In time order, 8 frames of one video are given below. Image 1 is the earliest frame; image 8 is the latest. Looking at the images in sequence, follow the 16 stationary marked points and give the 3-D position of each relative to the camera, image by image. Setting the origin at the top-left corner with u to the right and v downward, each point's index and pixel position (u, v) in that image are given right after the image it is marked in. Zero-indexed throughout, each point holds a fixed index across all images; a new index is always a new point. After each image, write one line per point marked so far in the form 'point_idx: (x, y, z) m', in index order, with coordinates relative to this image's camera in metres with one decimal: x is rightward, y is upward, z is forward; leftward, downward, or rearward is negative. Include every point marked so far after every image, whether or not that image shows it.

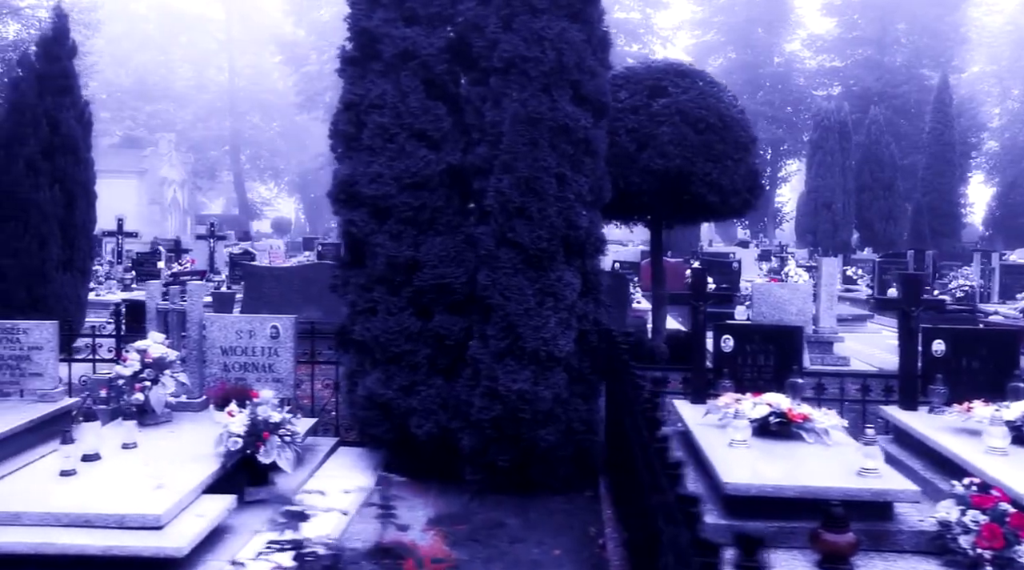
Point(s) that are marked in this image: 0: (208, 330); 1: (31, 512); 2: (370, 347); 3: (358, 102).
0: (-2.4, -0.4, +7.3) m
1: (-2.6, -1.2, +4.9) m
2: (-1.0, -0.5, +6.8) m
3: (-1.2, +1.4, +7.0) m
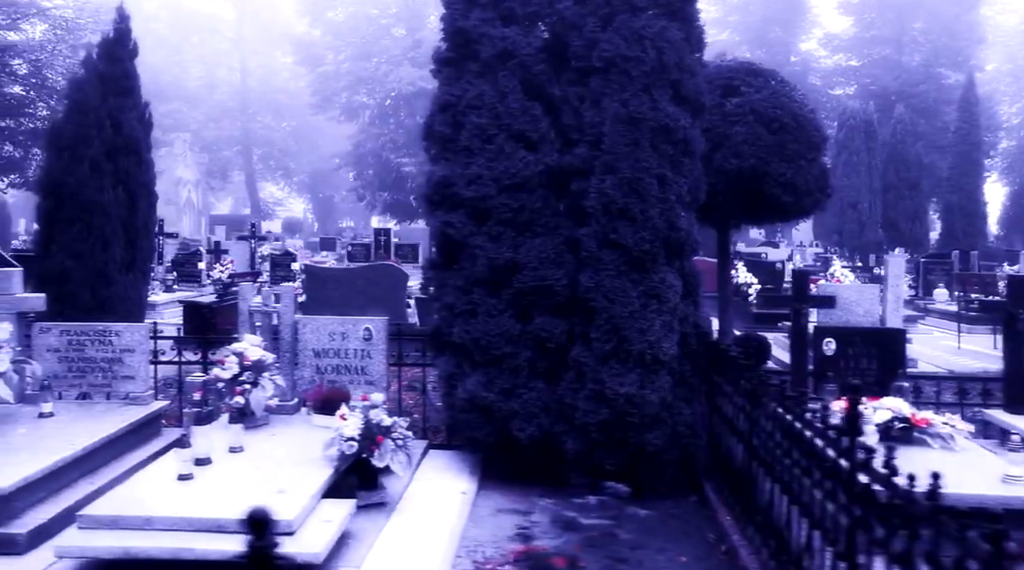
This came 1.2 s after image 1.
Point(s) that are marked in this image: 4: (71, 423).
0: (-1.7, -0.4, +7.3) m
1: (-1.9, -1.2, +4.9) m
2: (-0.3, -0.5, +6.7) m
3: (-0.4, +1.4, +6.9) m
4: (-3.2, -1.0, +6.6) m
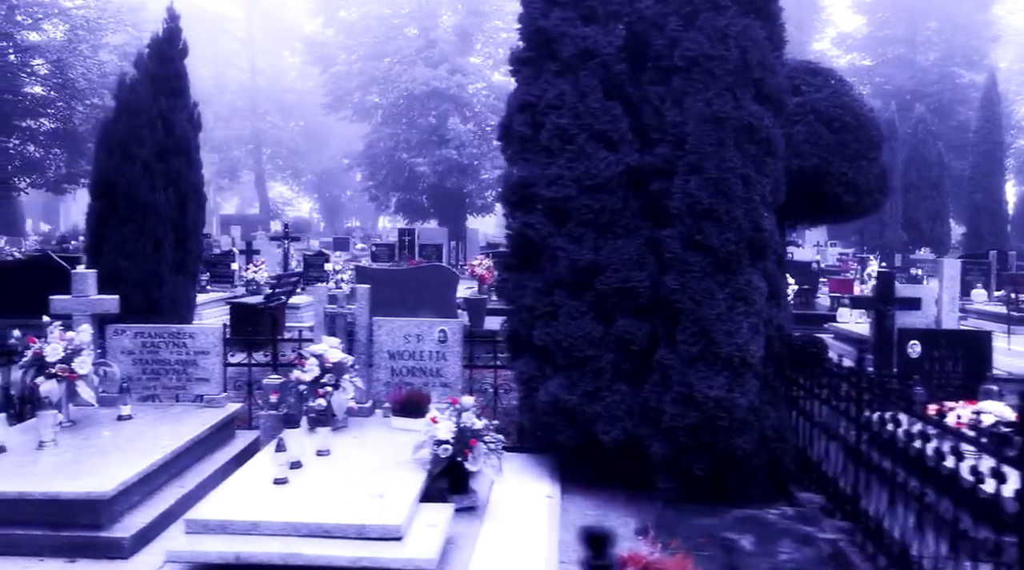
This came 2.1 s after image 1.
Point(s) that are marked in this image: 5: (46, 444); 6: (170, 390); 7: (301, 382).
0: (-1.1, -0.4, +7.2) m
1: (-1.3, -1.3, +4.8) m
2: (+0.3, -0.5, +6.7) m
3: (+0.2, +1.4, +6.9) m
4: (-2.6, -1.0, +6.5) m
5: (-3.0, -1.0, +5.9) m
6: (-2.7, -0.8, +7.2) m
7: (-1.5, -0.7, +6.5) m
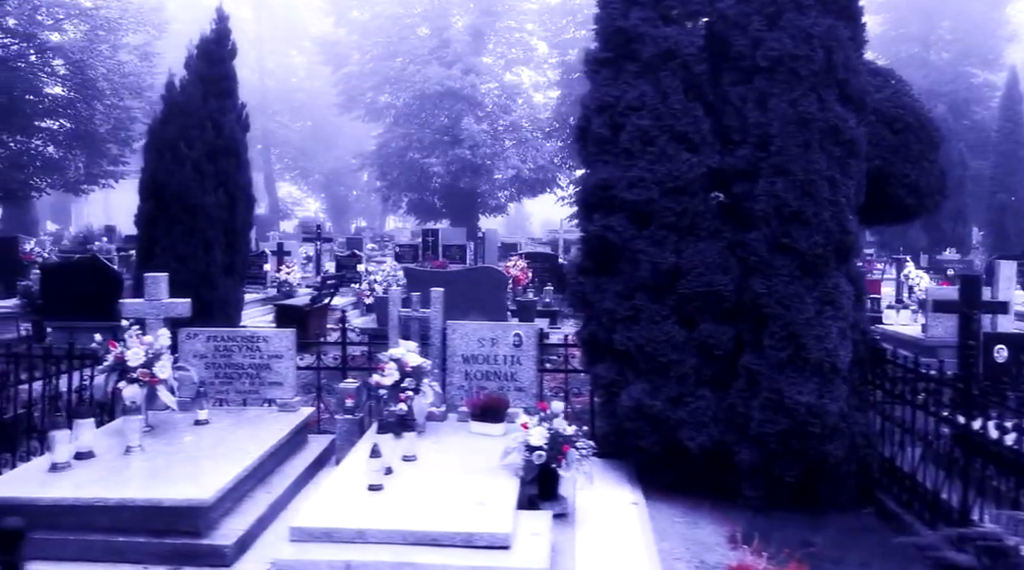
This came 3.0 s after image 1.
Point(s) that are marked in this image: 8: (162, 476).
0: (-0.5, -0.4, +7.1) m
1: (-0.7, -1.3, +4.8) m
2: (+0.9, -0.5, +6.6) m
3: (+0.8, +1.4, +6.8) m
4: (-2.0, -1.0, +6.5) m
5: (-2.4, -1.1, +5.9) m
6: (-2.1, -0.9, +7.2) m
7: (-0.9, -0.7, +6.5) m
8: (-2.1, -1.1, +5.4) m
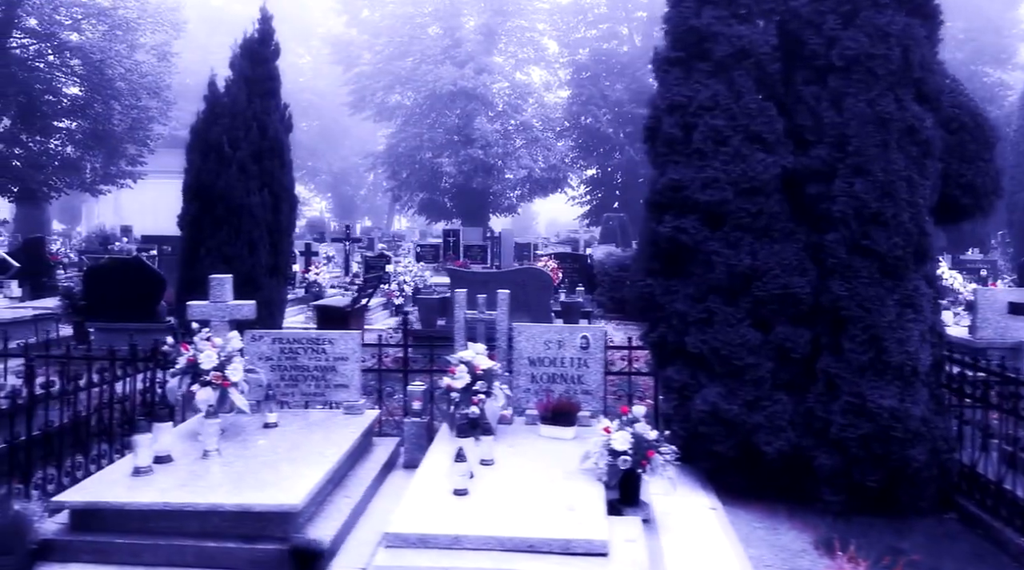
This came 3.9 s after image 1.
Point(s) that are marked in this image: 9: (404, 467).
0: (0.0, -0.4, +7.1) m
1: (-0.2, -1.3, +4.7) m
2: (+1.4, -0.5, +6.5) m
3: (+1.3, +1.3, +6.7) m
4: (-1.5, -1.1, +6.4) m
5: (-1.9, -1.1, +5.8) m
6: (-1.6, -0.9, +7.1) m
7: (-0.4, -0.7, +6.4) m
8: (-1.6, -1.1, +5.3) m
9: (-0.8, -1.4, +6.8) m
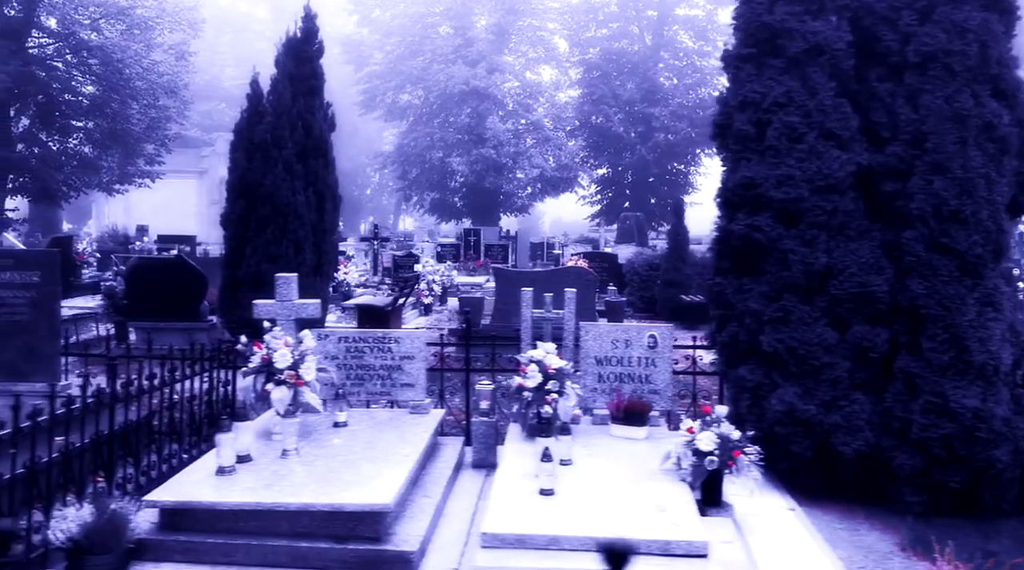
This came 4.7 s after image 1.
0: (+0.6, -0.4, +7.0) m
1: (+0.3, -1.3, +4.7) m
2: (+1.9, -0.5, +6.4) m
3: (+1.8, +1.4, +6.7) m
4: (-1.0, -1.0, +6.4) m
5: (-1.4, -1.1, +5.8) m
6: (-1.1, -0.9, +7.1) m
7: (+0.1, -0.7, +6.4) m
8: (-1.1, -1.1, +5.3) m
9: (-0.3, -1.3, +6.7) m
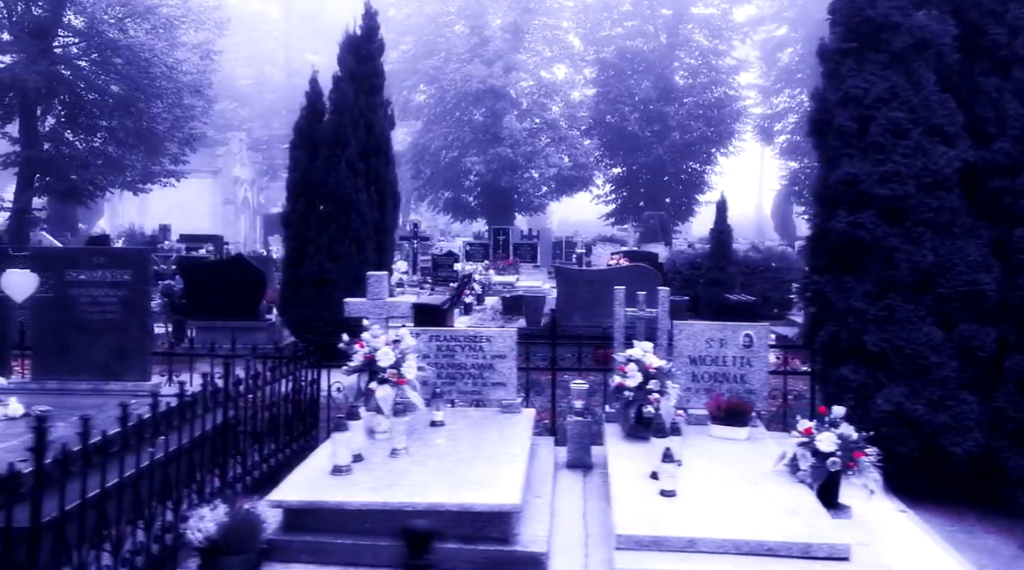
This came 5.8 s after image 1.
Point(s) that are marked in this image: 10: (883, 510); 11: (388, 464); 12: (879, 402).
0: (+1.3, -0.4, +6.9) m
1: (+1.0, -1.3, +4.6) m
2: (+2.6, -0.5, +6.4) m
3: (+2.5, +1.4, +6.6) m
4: (-0.3, -1.0, +6.3) m
5: (-0.7, -1.0, +5.7) m
6: (-0.4, -0.9, +7.0) m
7: (+0.8, -0.7, +6.3) m
8: (-0.4, -1.1, +5.2) m
9: (+0.4, -1.3, +6.7) m
10: (+2.3, -1.4, +5.6) m
11: (-0.7, -1.1, +5.5) m
12: (+2.5, -0.8, +6.3) m
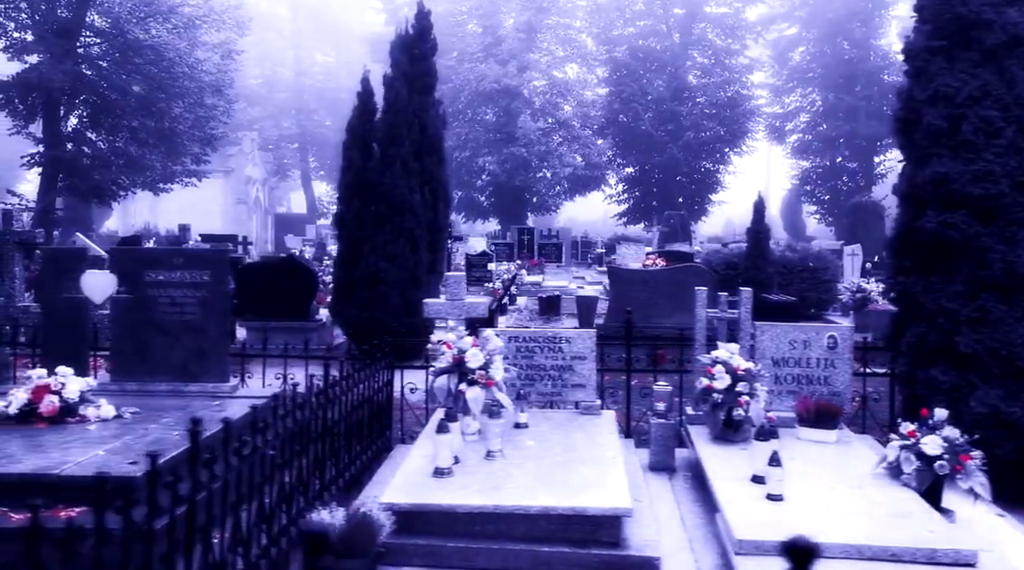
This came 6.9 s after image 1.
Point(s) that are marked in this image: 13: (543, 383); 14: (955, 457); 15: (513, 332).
0: (+1.9, -0.4, +6.9) m
1: (+1.6, -1.3, +4.5) m
2: (+3.2, -0.5, +6.3) m
3: (+3.1, +1.4, +6.5) m
4: (+0.3, -1.0, +6.3) m
5: (-0.1, -1.1, +5.7) m
6: (+0.3, -0.9, +7.0) m
7: (+1.4, -0.7, +6.2) m
8: (+0.2, -1.1, +5.2) m
9: (+1.0, -1.3, +6.6) m
10: (+2.9, -1.4, +5.5) m
11: (-0.1, -1.1, +5.5) m
12: (+3.1, -0.8, +6.2) m
13: (+0.2, -0.7, +6.9) m
14: (+2.6, -1.0, +5.4) m
15: (0.0, -0.4, +6.9) m
